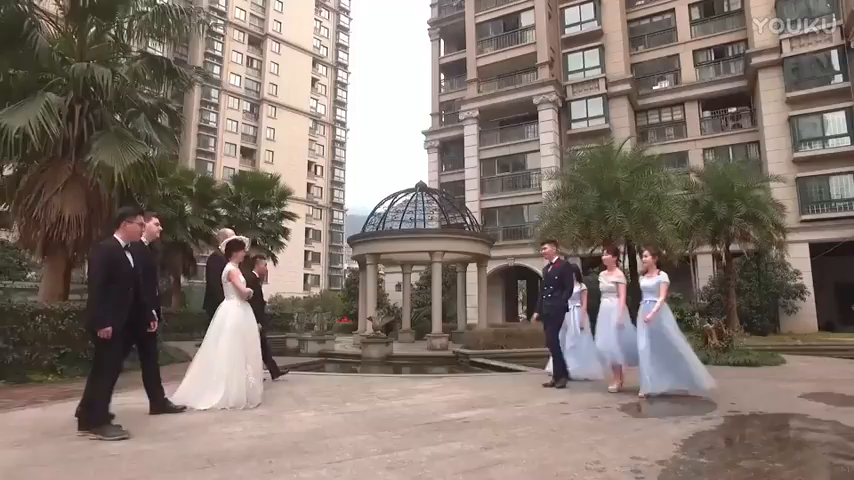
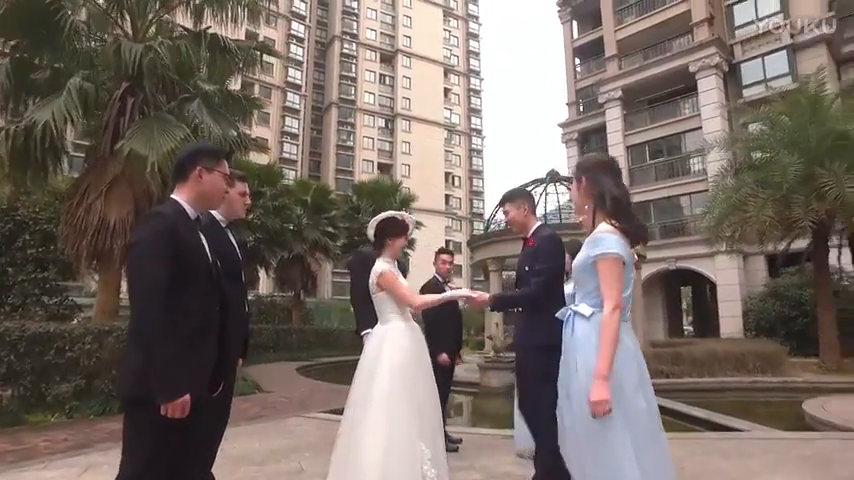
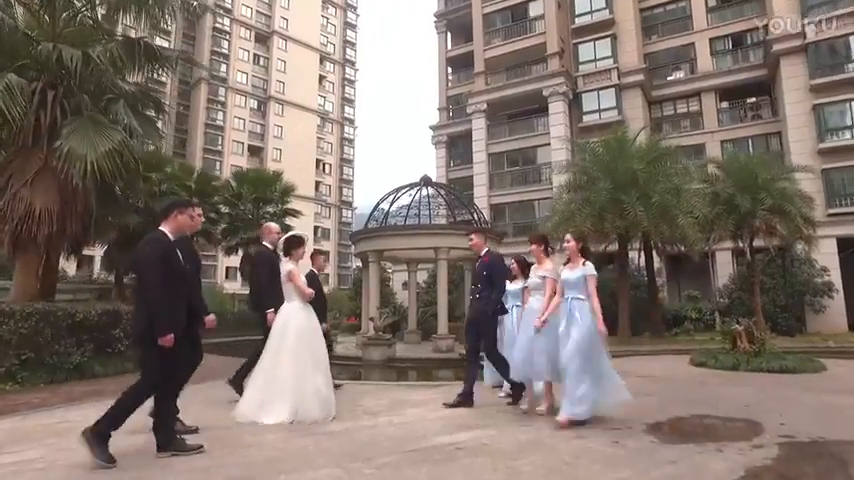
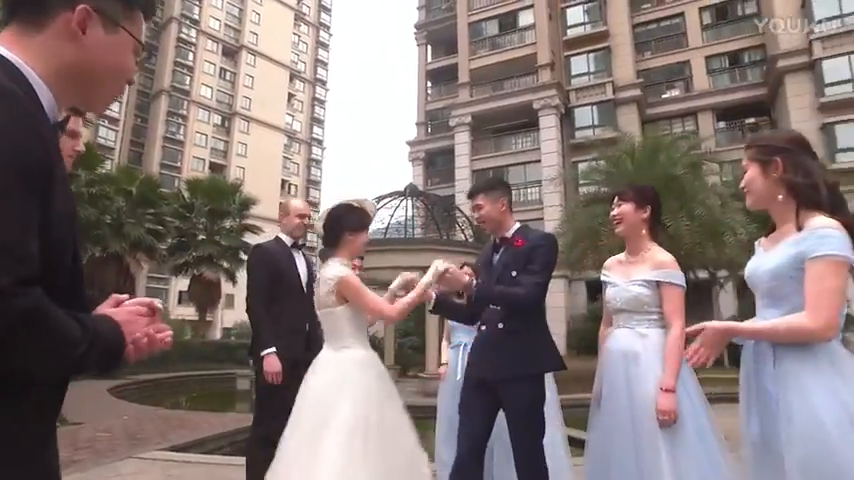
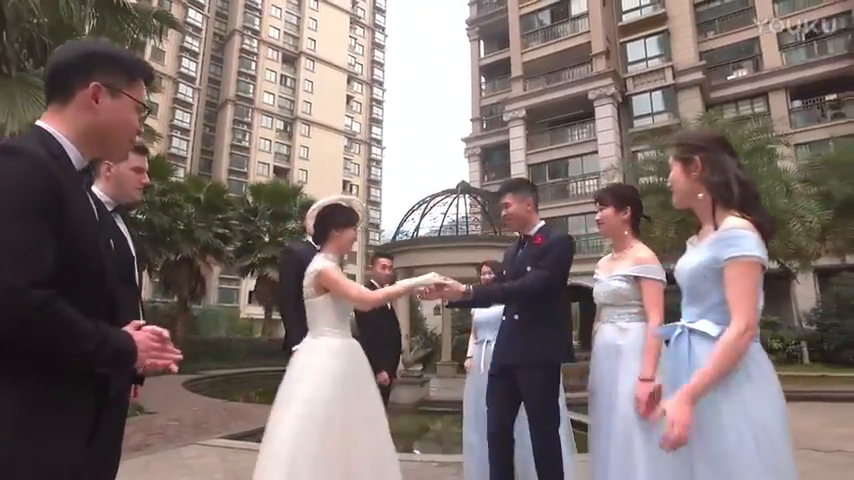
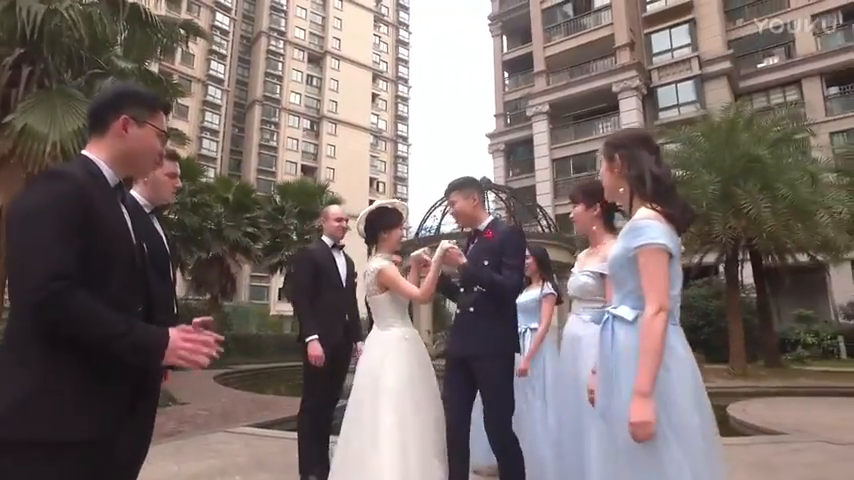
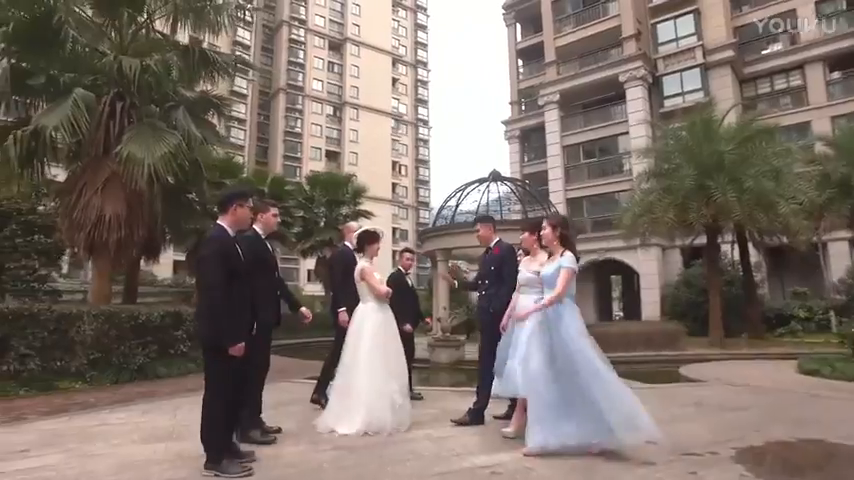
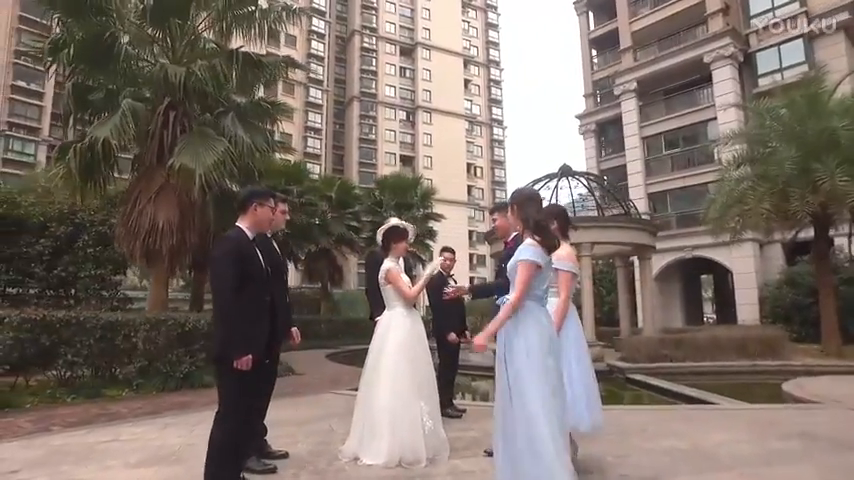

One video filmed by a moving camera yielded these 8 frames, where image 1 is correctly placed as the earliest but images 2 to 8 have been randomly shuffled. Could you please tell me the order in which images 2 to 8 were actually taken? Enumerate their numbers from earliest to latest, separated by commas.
3, 7, 8, 2, 6, 5, 4
